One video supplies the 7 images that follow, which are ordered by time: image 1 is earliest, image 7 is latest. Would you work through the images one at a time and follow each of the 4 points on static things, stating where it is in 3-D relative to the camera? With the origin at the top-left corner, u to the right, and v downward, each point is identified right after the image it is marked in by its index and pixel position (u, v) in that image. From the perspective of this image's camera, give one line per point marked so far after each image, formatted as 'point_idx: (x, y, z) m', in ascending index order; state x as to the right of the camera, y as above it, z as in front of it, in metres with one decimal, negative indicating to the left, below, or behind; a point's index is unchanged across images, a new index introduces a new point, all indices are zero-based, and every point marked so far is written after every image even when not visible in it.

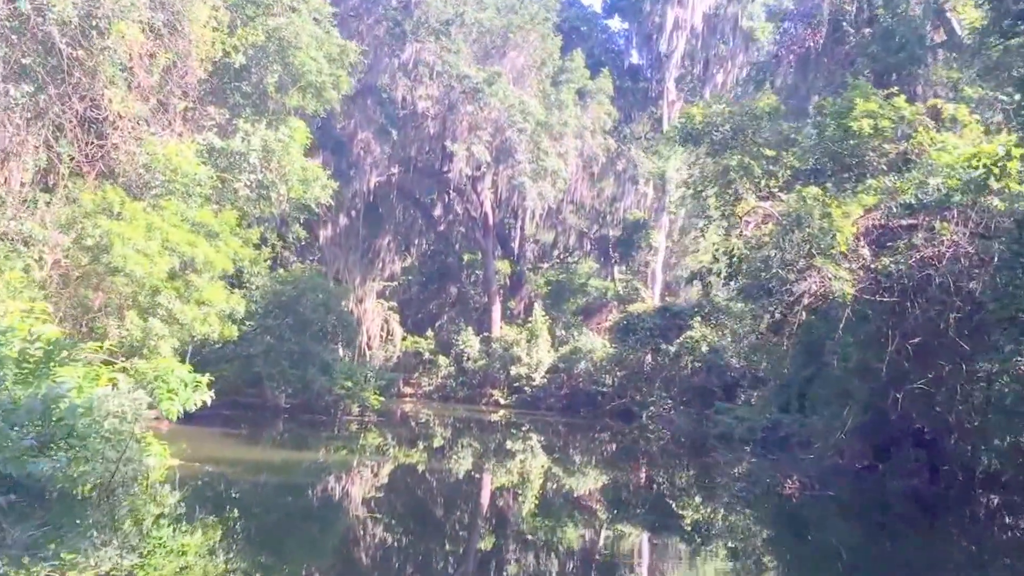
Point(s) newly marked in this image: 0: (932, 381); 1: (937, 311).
0: (+4.6, -1.0, +10.4) m
1: (+4.3, -0.2, +9.6) m
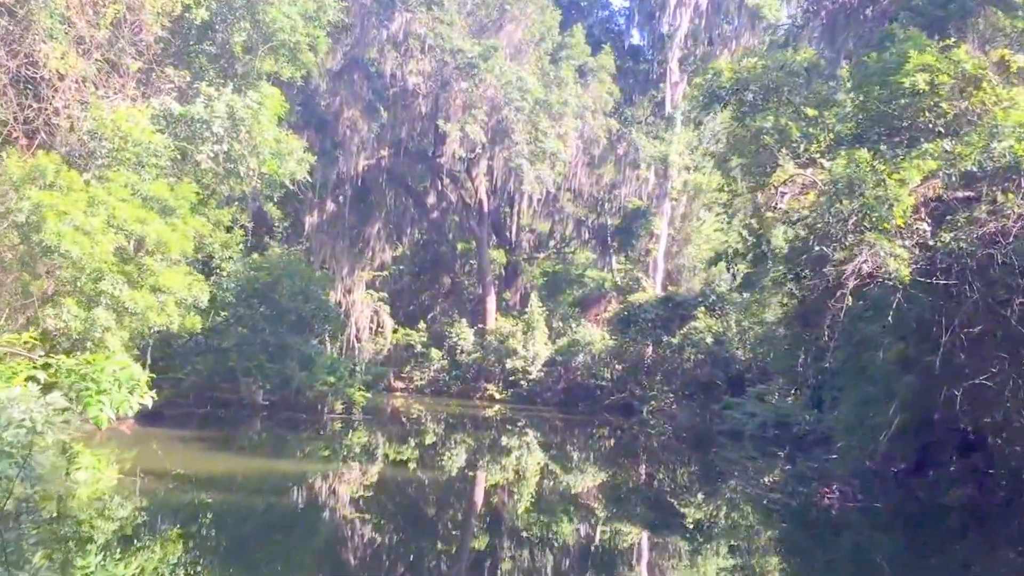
0: (+4.6, -0.9, +9.2) m
1: (+4.2, -0.1, +8.4) m
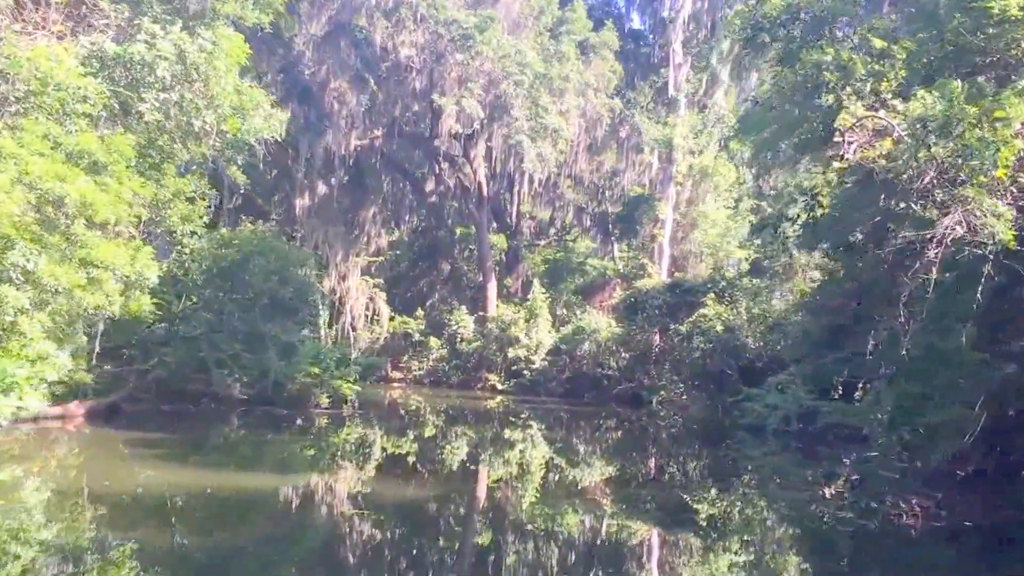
0: (+4.6, -0.6, +7.9) m
1: (+4.2, +0.1, +7.1) m
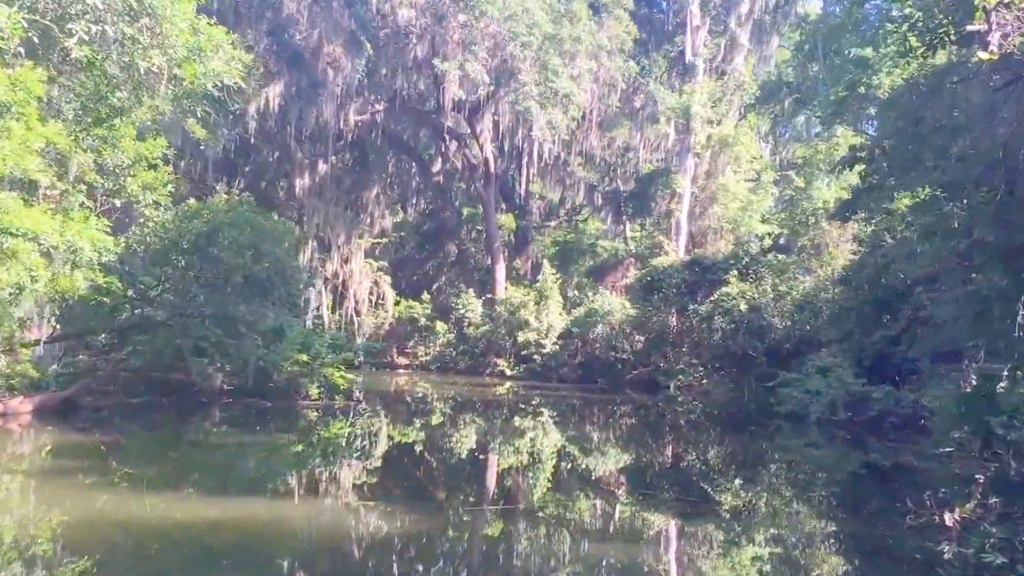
0: (+4.6, -0.4, +6.8) m
1: (+4.3, +0.4, +6.0) m
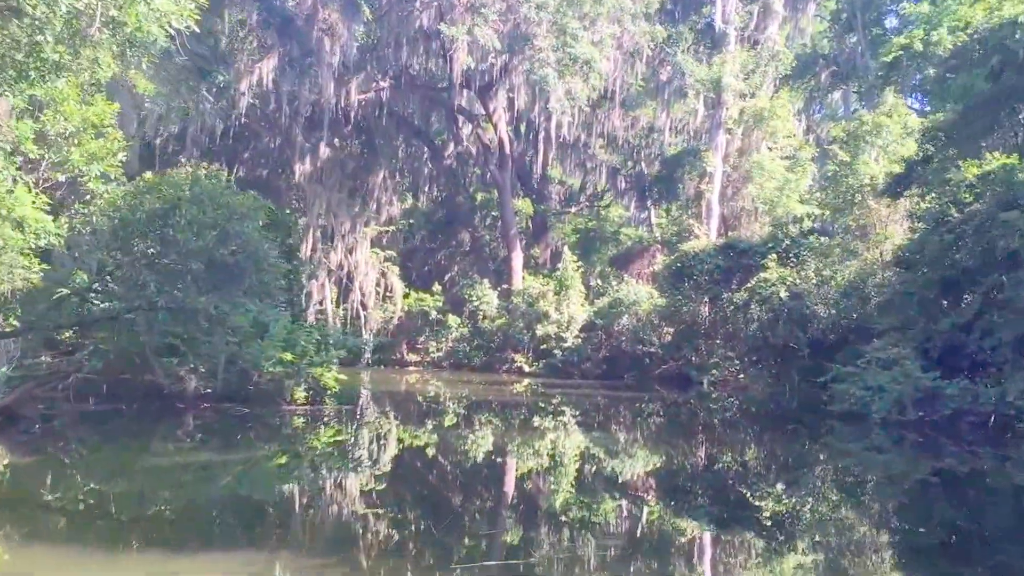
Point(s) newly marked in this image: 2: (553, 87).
0: (+4.7, -0.2, +4.8) m
1: (+4.3, +0.6, +4.0) m
2: (+0.8, +4.0, +19.5) m
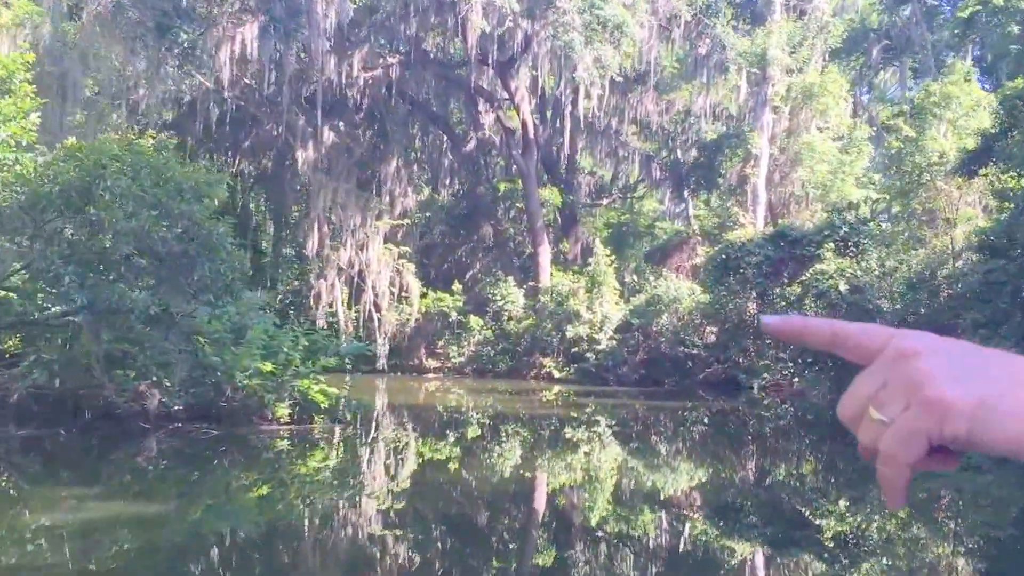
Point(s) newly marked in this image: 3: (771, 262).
0: (+4.6, 0.0, +2.6) m
1: (+4.2, +0.7, +1.8) m
2: (+1.2, +4.1, +17.5) m
3: (+5.2, +0.5, +19.2) m
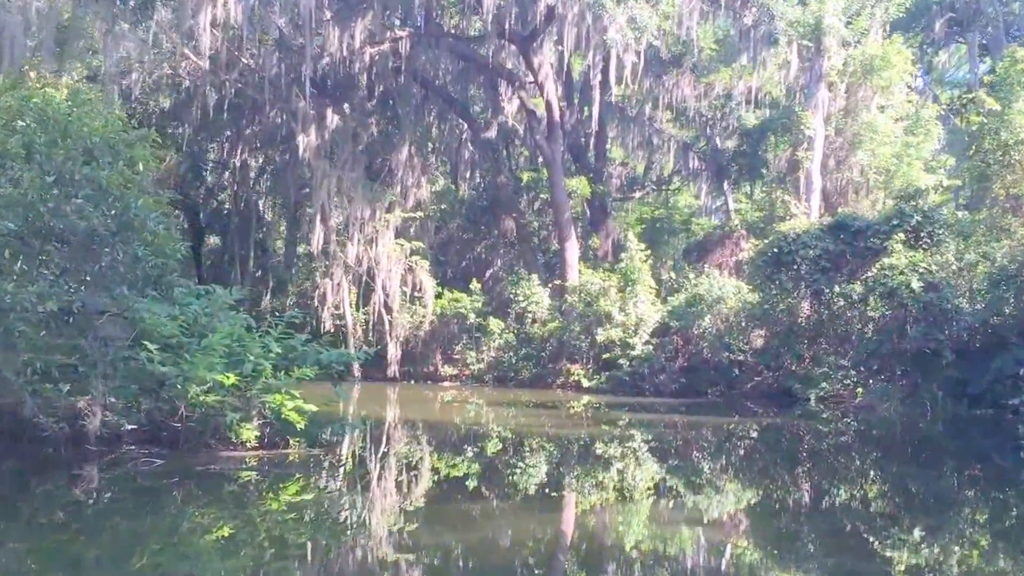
0: (+4.6, +0.1, +0.3) m
1: (+4.2, +0.8, -0.4) m
2: (+1.6, +4.1, +15.3) m
3: (+5.6, +0.6, +16.9) m
